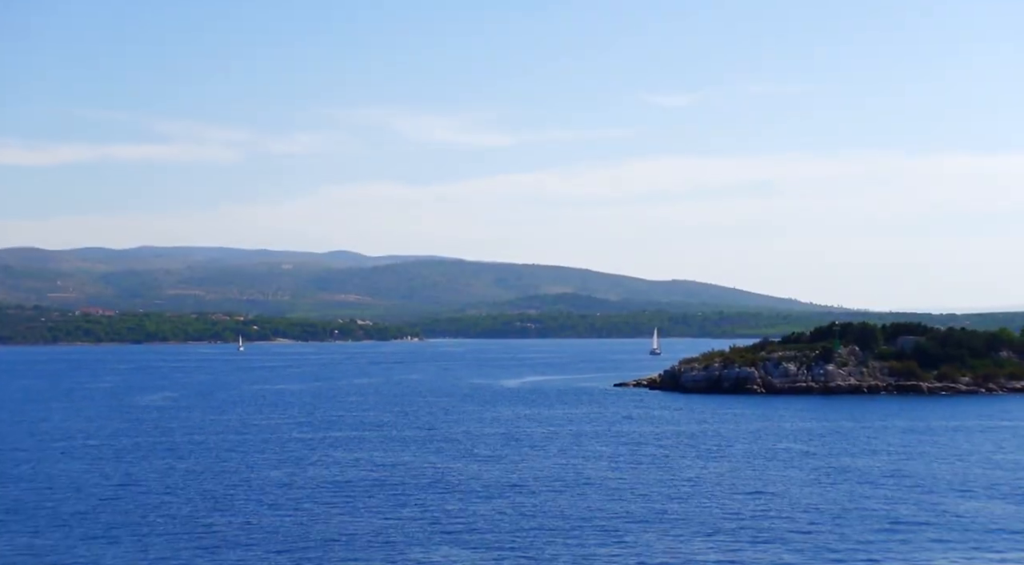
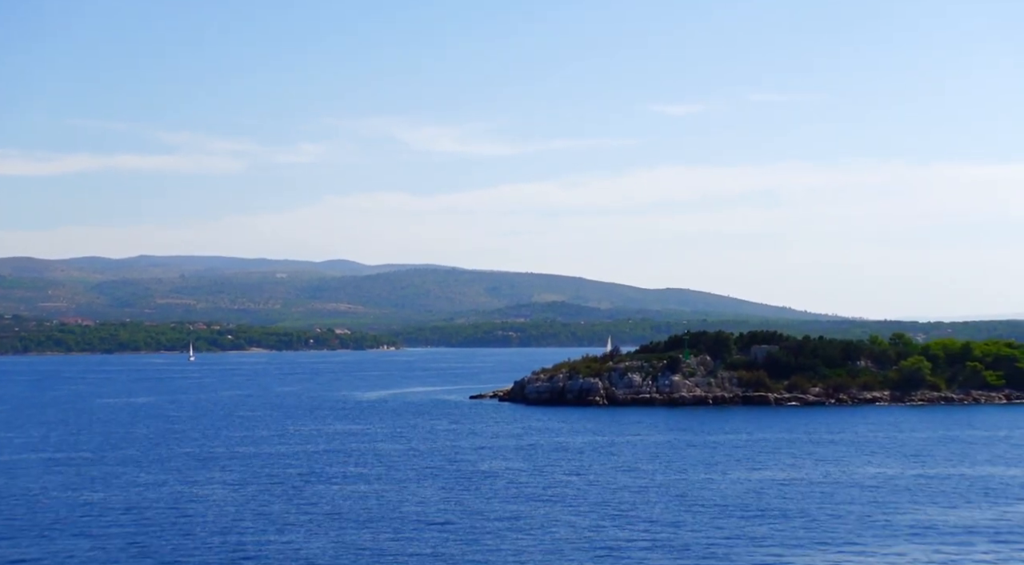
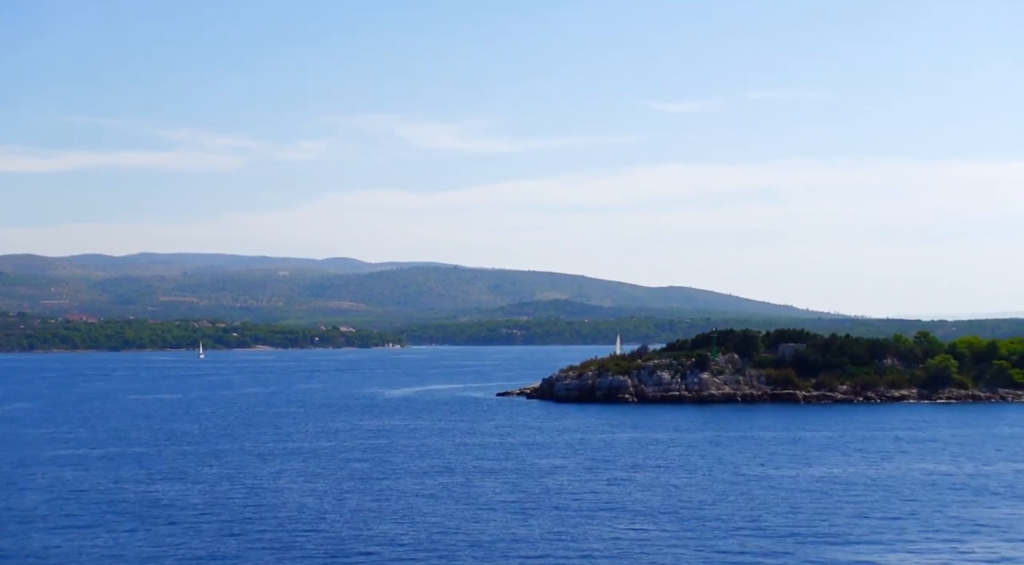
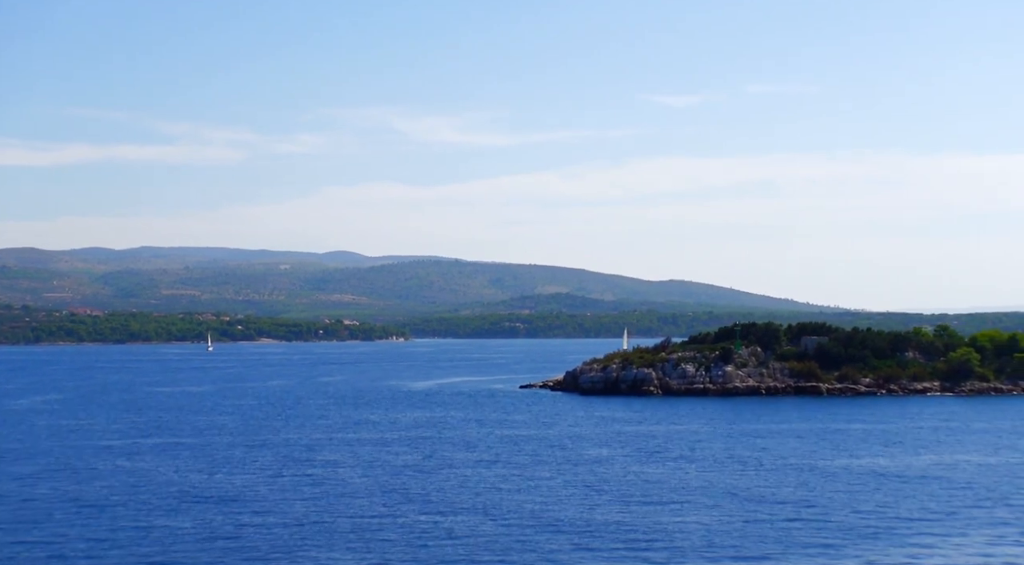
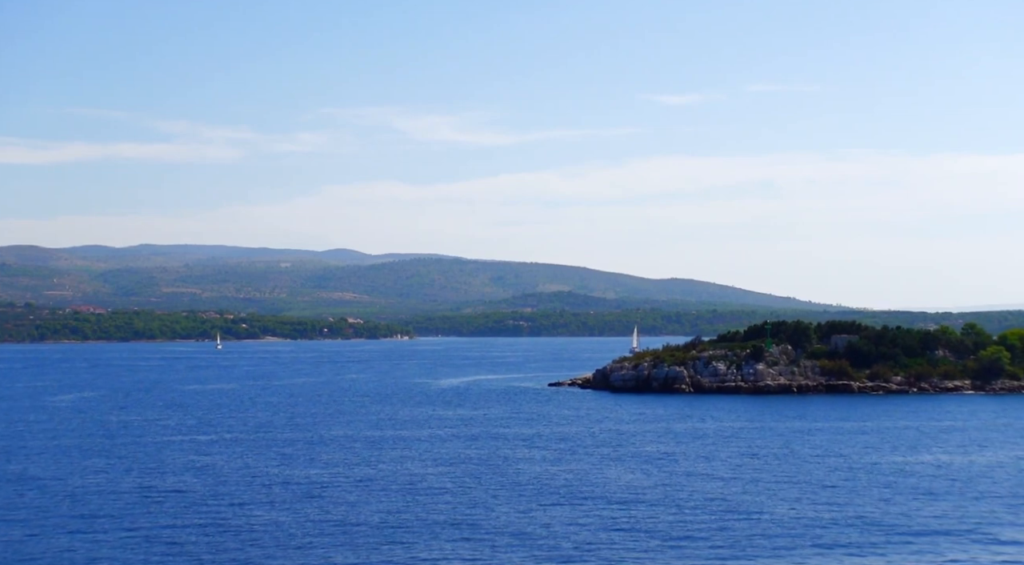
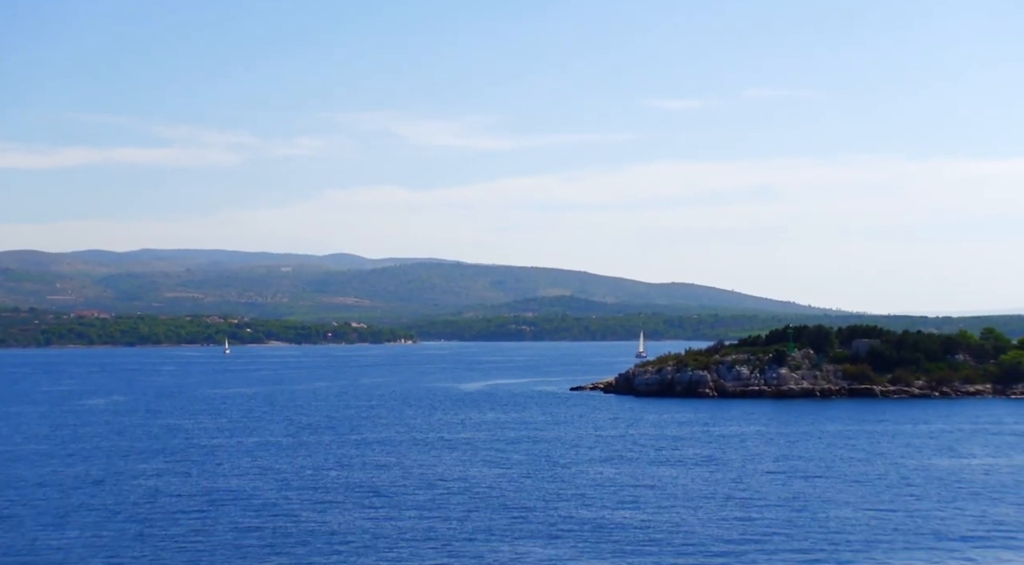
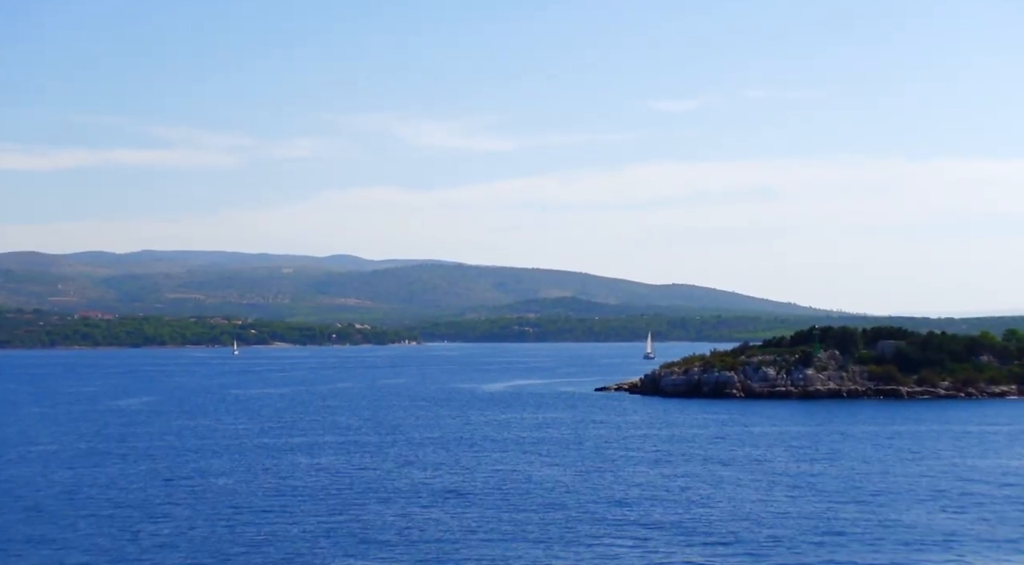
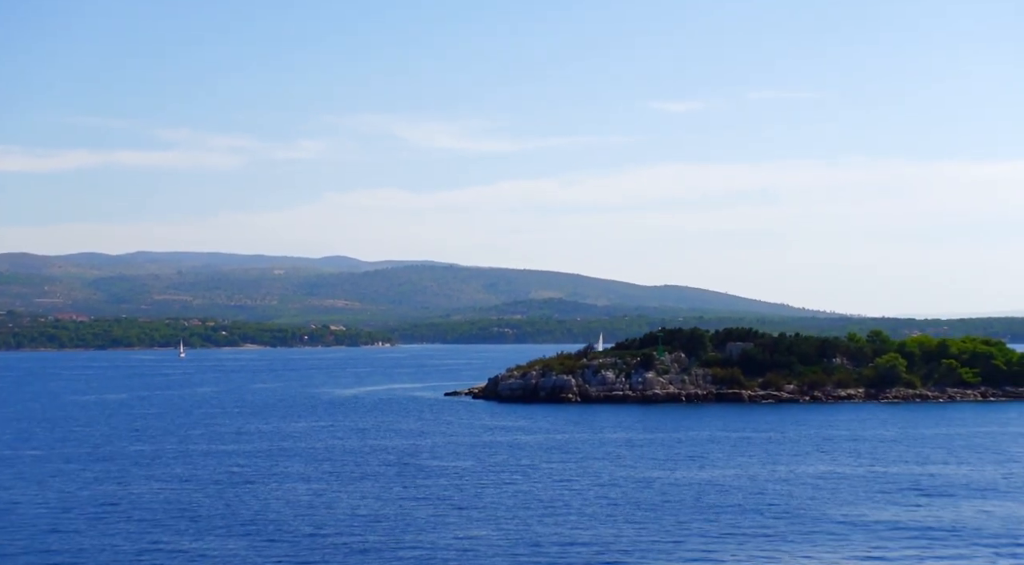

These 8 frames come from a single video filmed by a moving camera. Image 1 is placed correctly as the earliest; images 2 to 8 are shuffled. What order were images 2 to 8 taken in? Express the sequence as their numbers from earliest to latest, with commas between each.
7, 6, 5, 4, 3, 2, 8
